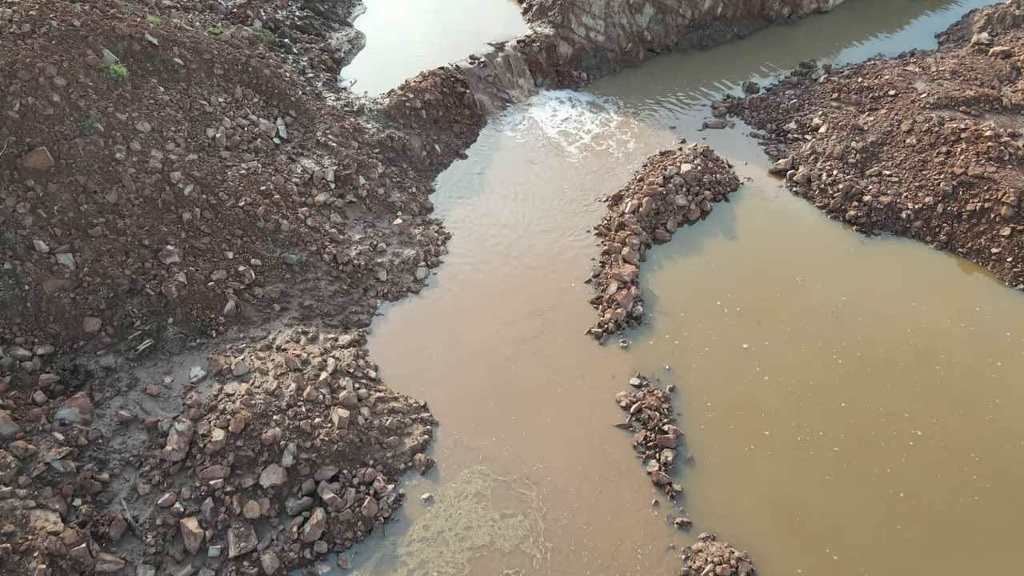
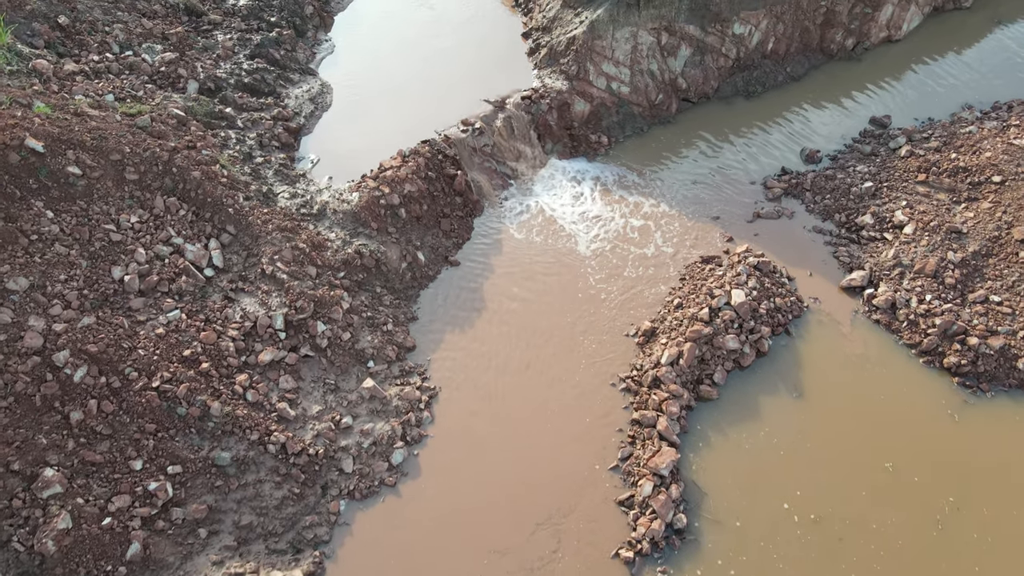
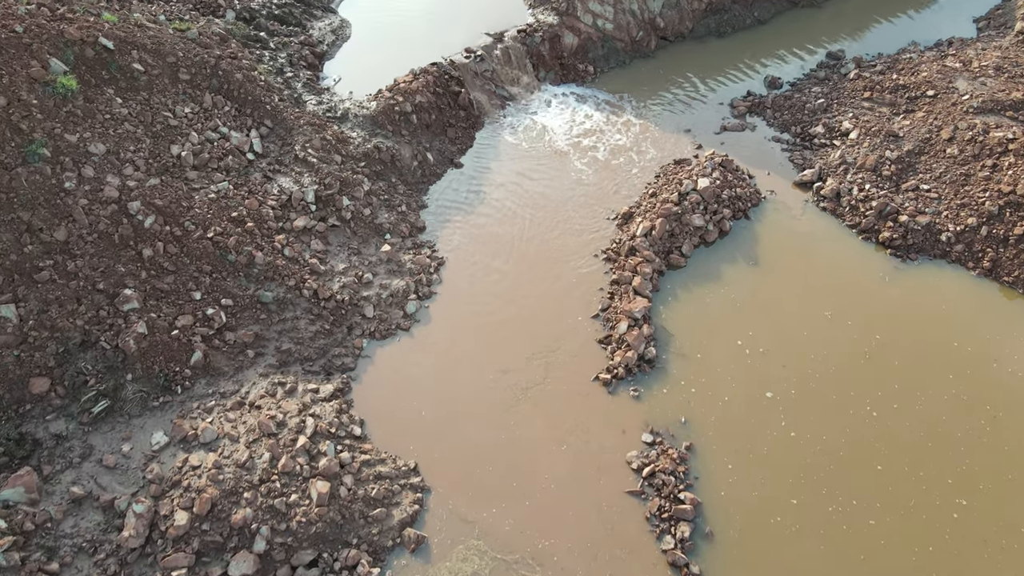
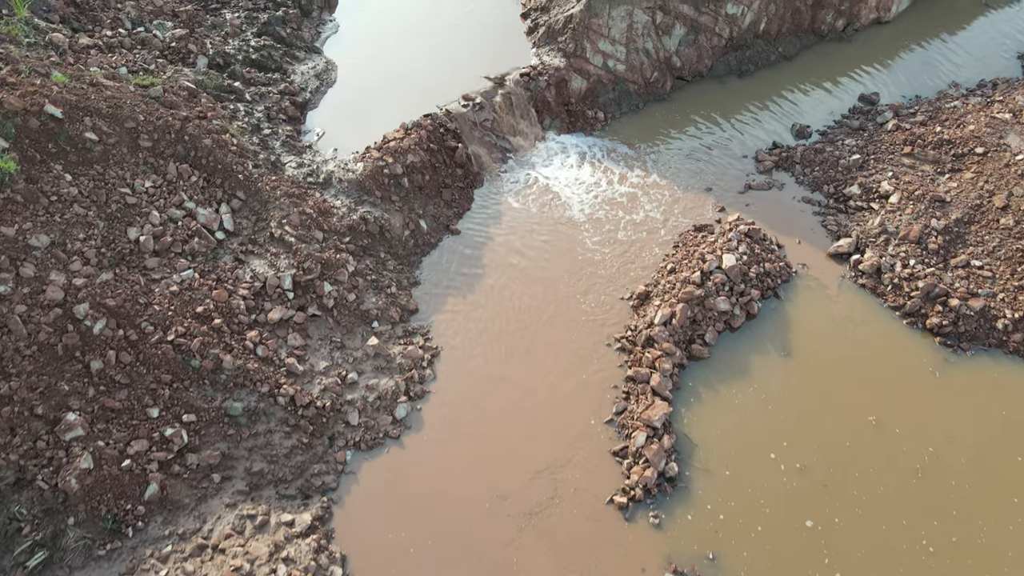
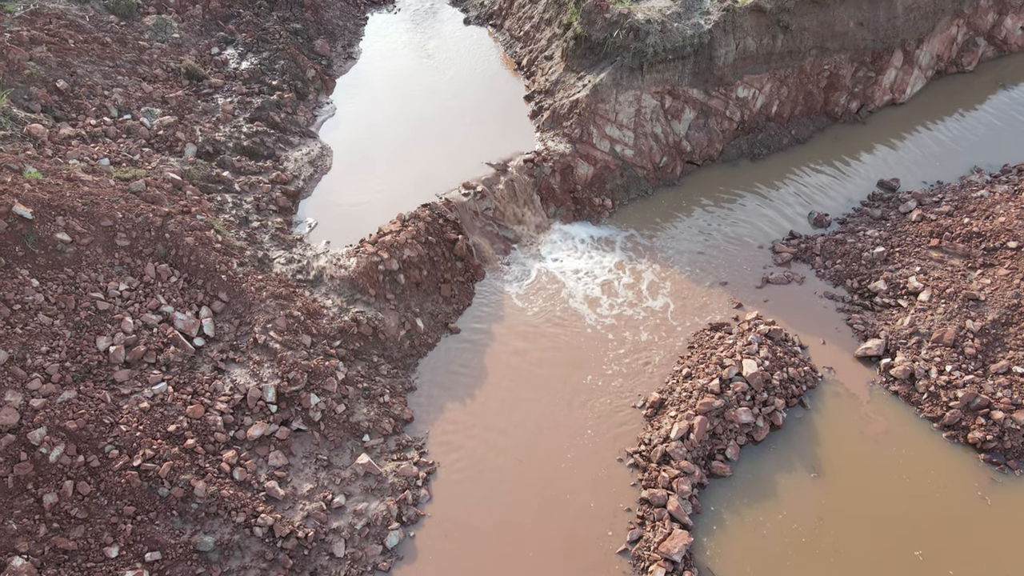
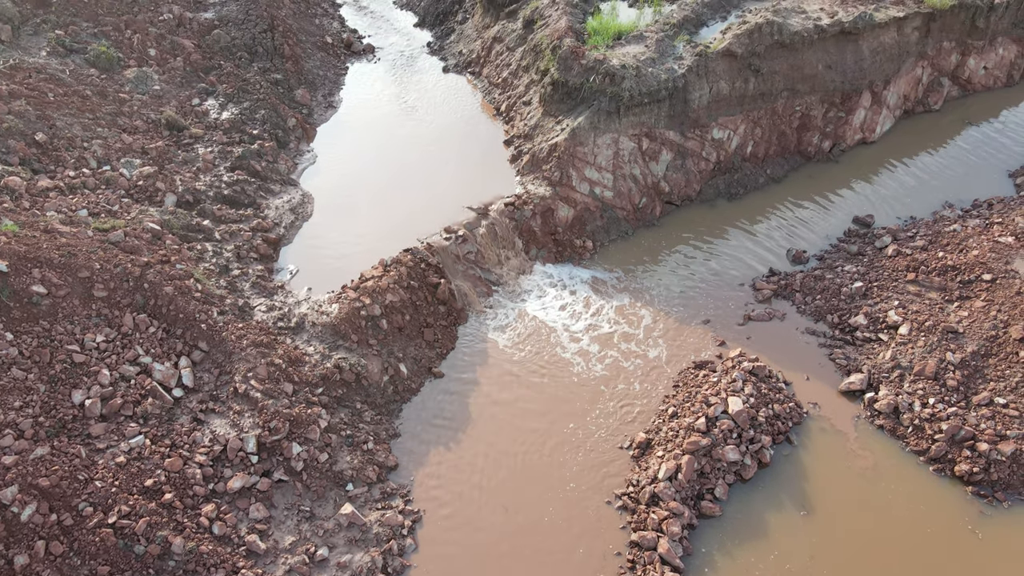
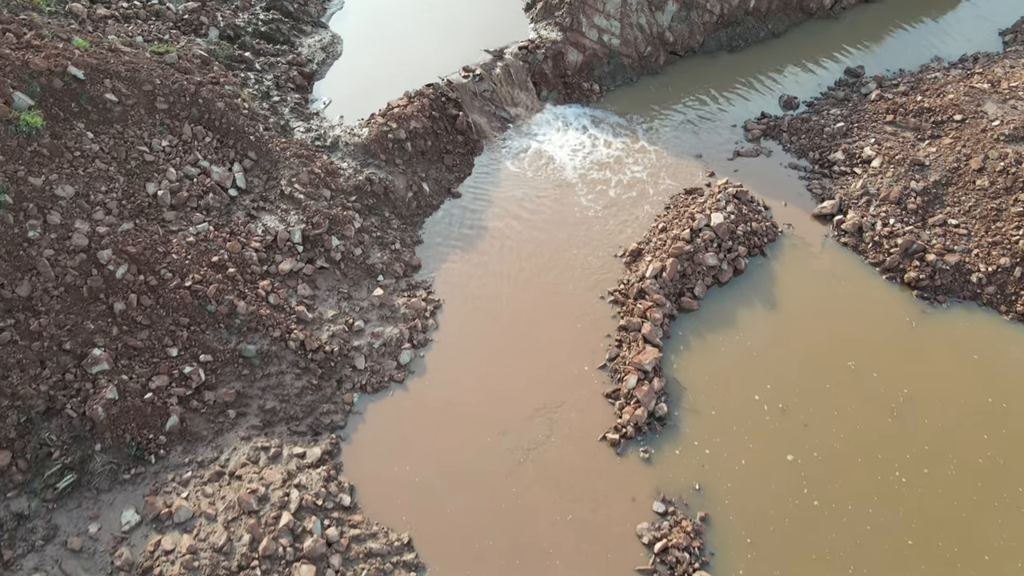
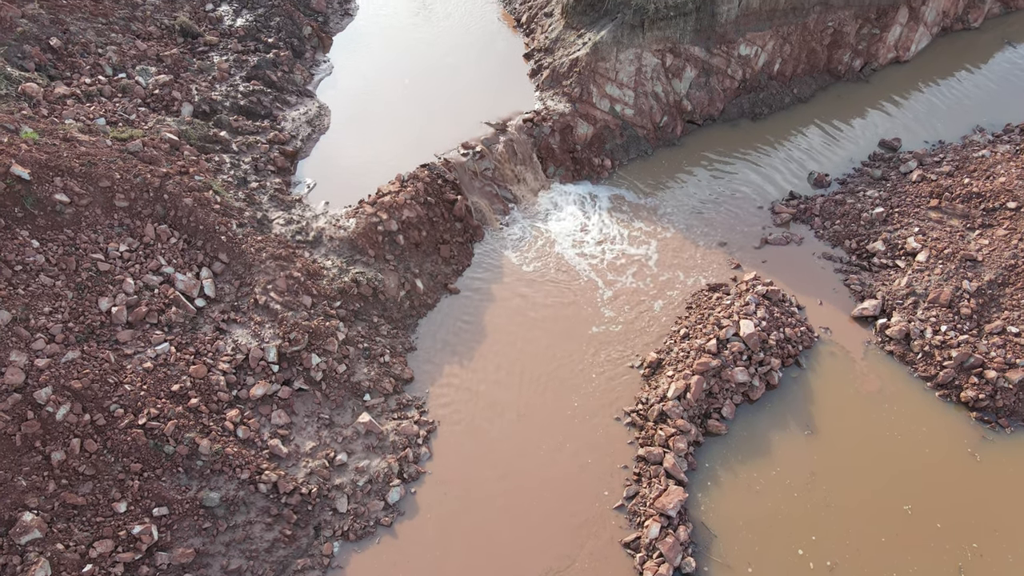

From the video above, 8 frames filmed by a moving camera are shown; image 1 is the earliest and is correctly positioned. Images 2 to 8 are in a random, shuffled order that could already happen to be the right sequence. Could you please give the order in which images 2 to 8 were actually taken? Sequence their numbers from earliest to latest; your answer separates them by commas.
3, 7, 4, 2, 8, 5, 6
